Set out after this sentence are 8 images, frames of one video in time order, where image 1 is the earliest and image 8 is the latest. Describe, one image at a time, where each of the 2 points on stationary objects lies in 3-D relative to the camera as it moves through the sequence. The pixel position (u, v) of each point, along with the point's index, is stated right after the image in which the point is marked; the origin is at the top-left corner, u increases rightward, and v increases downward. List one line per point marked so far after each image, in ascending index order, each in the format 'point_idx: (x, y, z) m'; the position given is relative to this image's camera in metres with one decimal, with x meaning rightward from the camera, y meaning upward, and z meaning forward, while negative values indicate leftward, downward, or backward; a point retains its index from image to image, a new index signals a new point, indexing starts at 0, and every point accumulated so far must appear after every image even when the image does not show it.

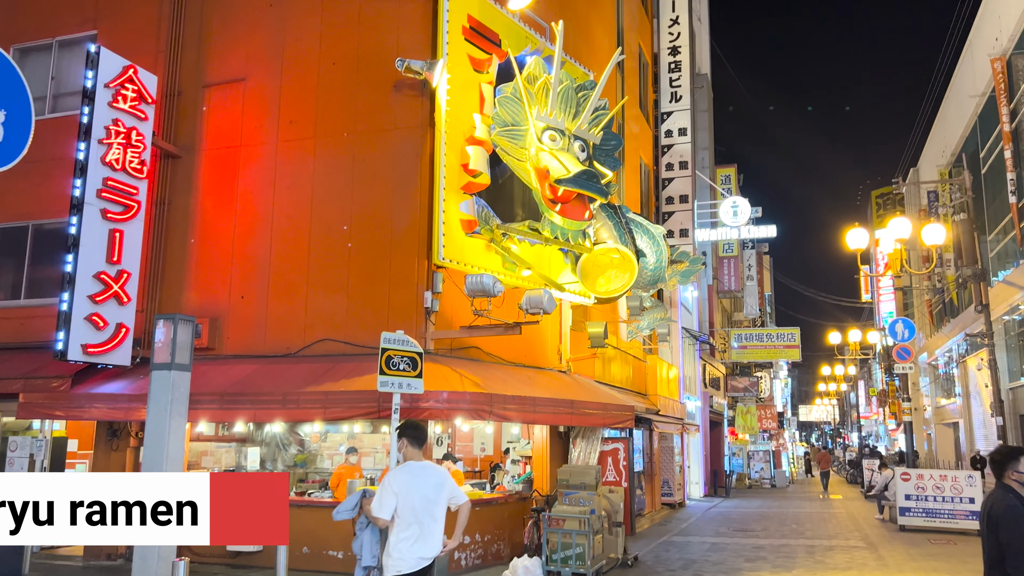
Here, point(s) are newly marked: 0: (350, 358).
0: (-2.8, -1.2, +14.0) m
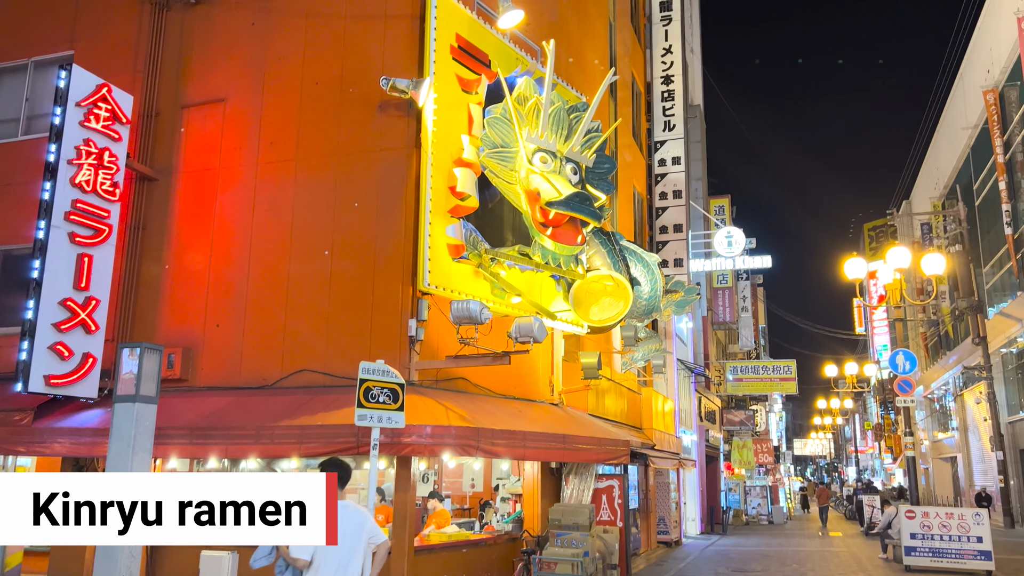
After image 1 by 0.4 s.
0: (-3.0, -1.7, +13.2) m
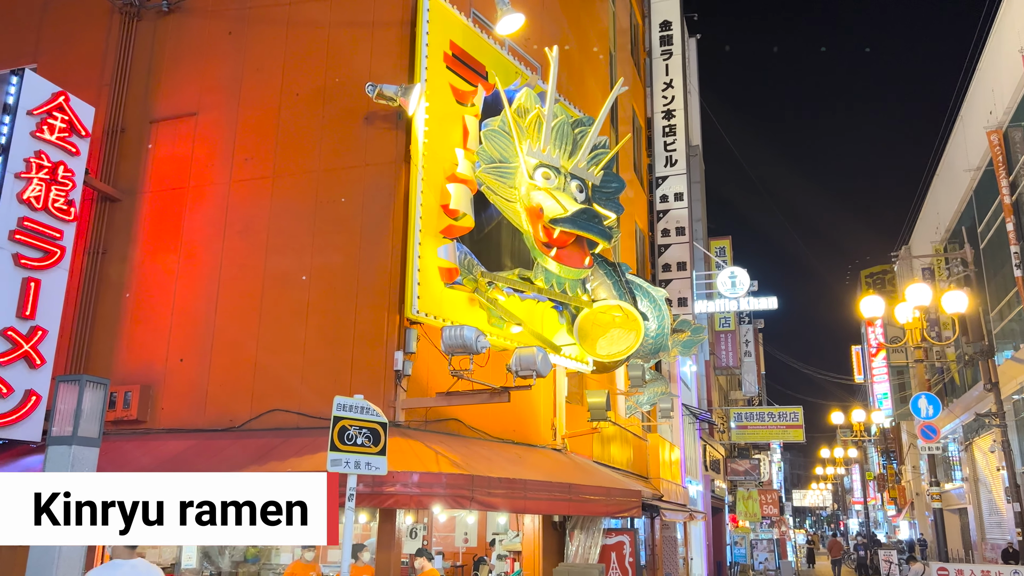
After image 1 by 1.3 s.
0: (-3.0, -2.1, +11.6) m
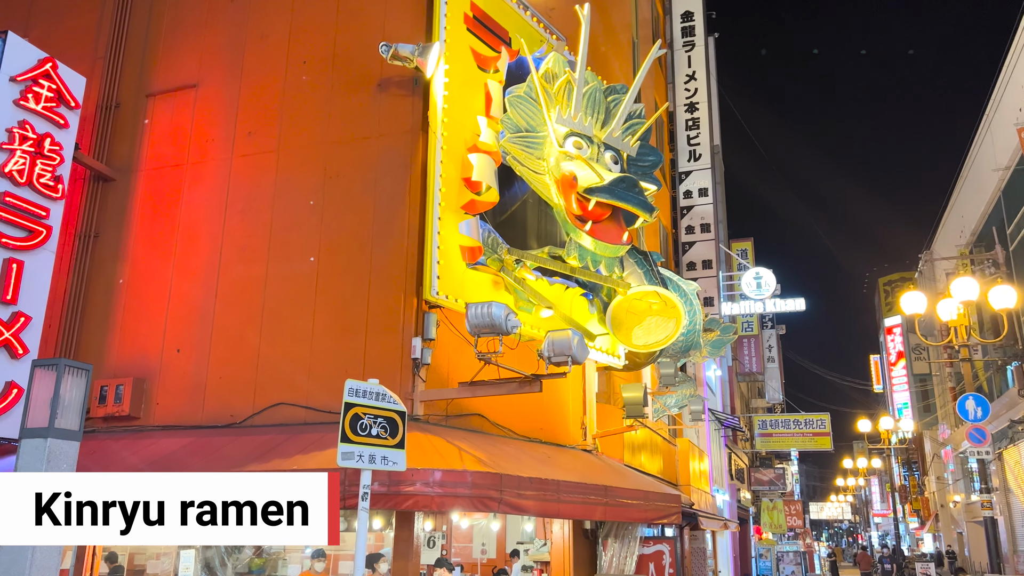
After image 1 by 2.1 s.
0: (-2.6, -1.8, +10.4) m
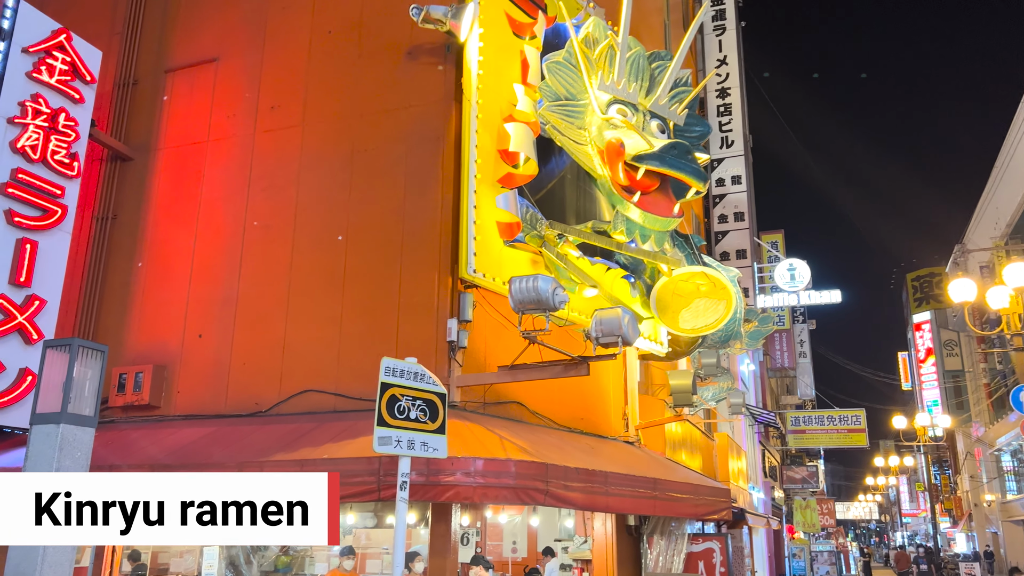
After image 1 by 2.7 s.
0: (-2.1, -1.5, +9.8) m
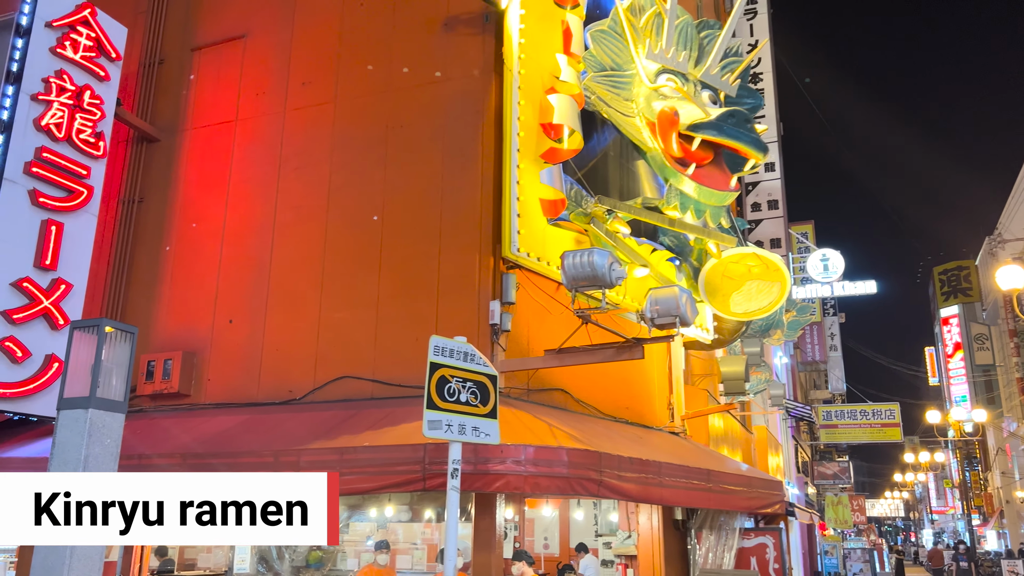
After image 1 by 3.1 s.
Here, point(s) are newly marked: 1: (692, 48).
0: (-1.5, -1.3, +9.3) m
1: (+2.4, +3.1, +10.6) m
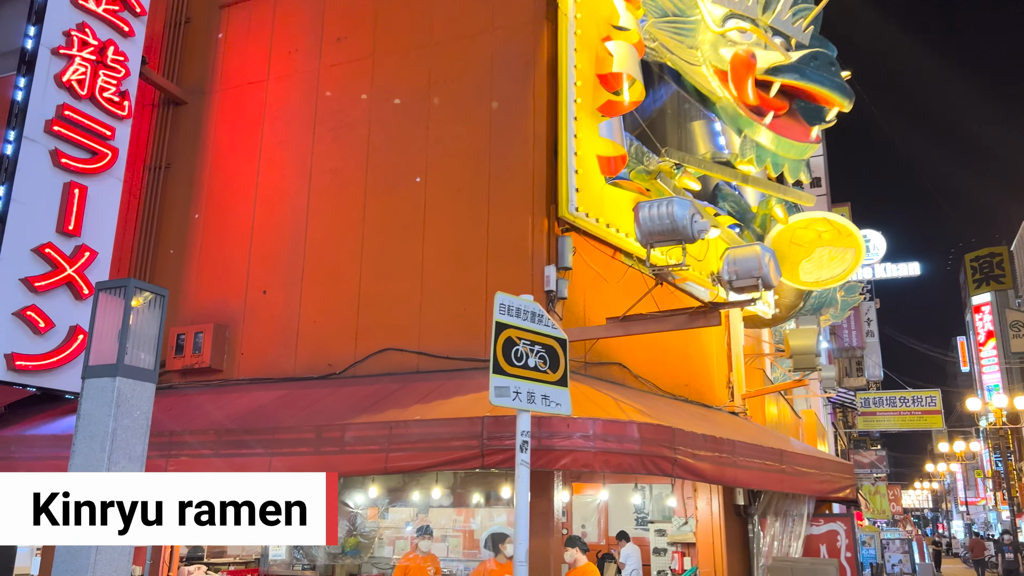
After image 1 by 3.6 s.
0: (-0.9, -0.9, +8.6) m
1: (+3.0, +3.6, +9.7) m
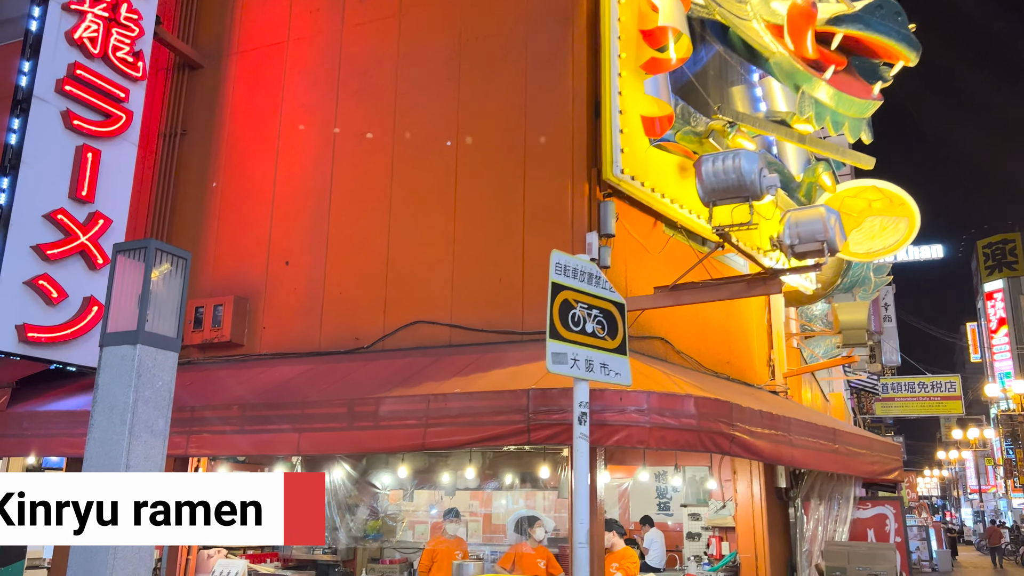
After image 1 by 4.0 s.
0: (-0.5, -0.6, +8.1) m
1: (+3.4, +3.9, +9.2) m
